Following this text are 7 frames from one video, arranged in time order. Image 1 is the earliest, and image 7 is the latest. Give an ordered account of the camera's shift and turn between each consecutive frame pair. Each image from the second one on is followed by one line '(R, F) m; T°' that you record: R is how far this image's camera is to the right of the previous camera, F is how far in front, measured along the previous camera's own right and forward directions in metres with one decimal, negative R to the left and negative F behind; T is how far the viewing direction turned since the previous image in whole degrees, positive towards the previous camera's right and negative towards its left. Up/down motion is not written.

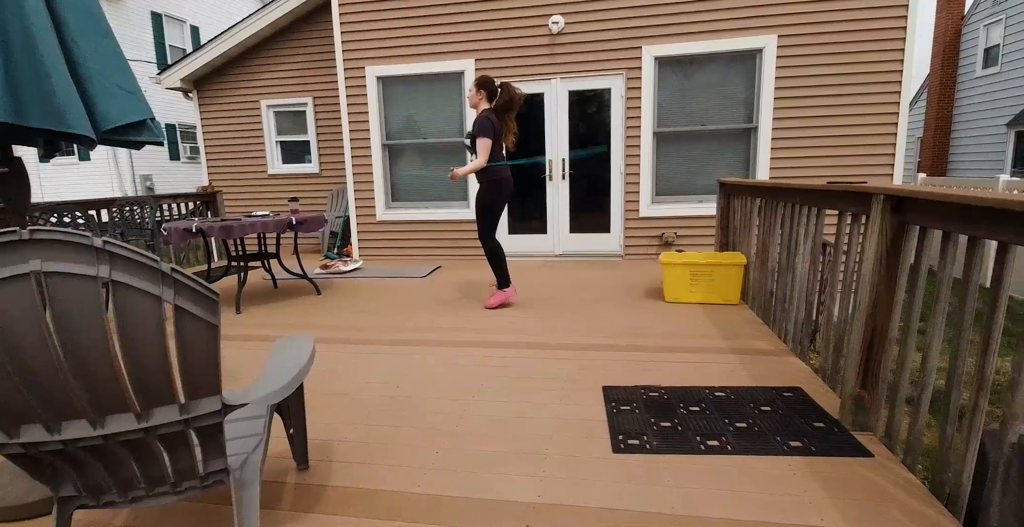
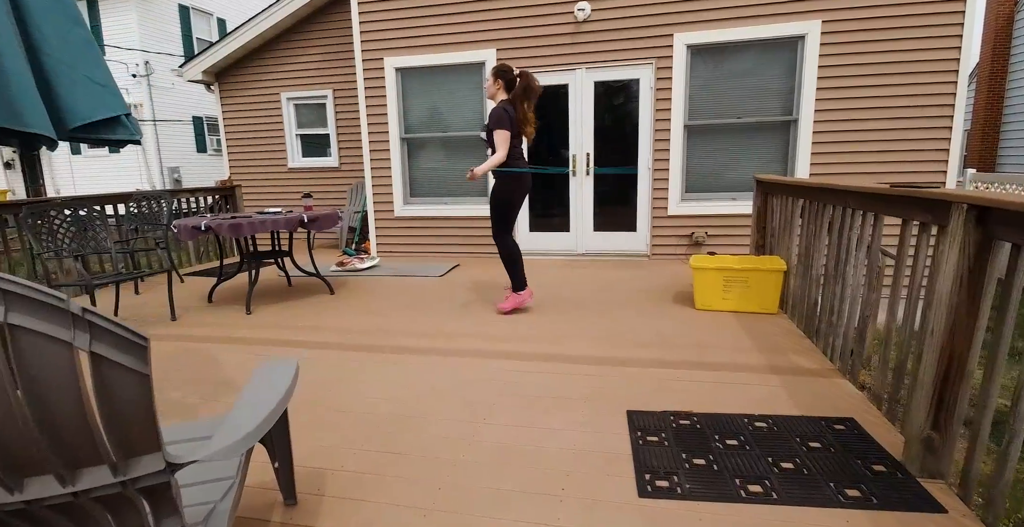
(0.0, +0.2) m; -3°
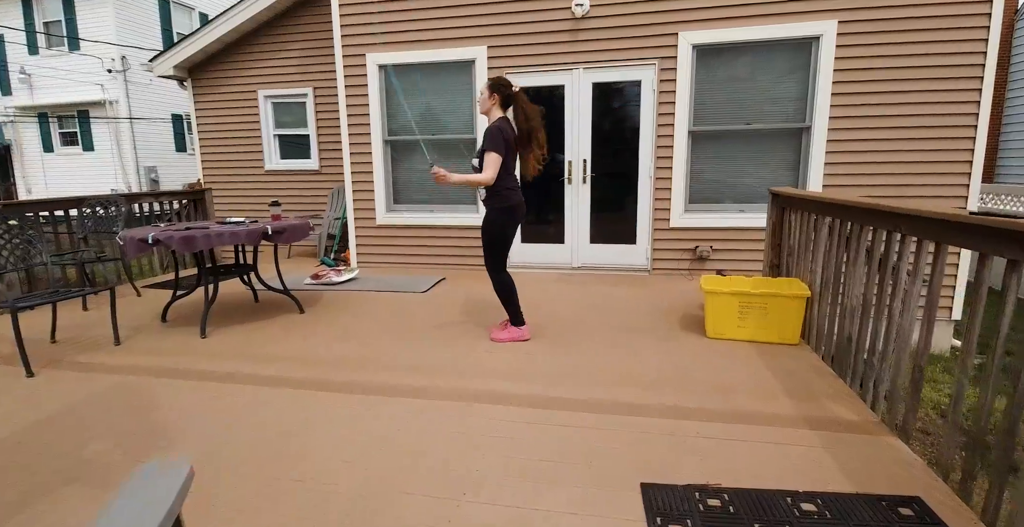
(0.0, +0.4) m; +1°
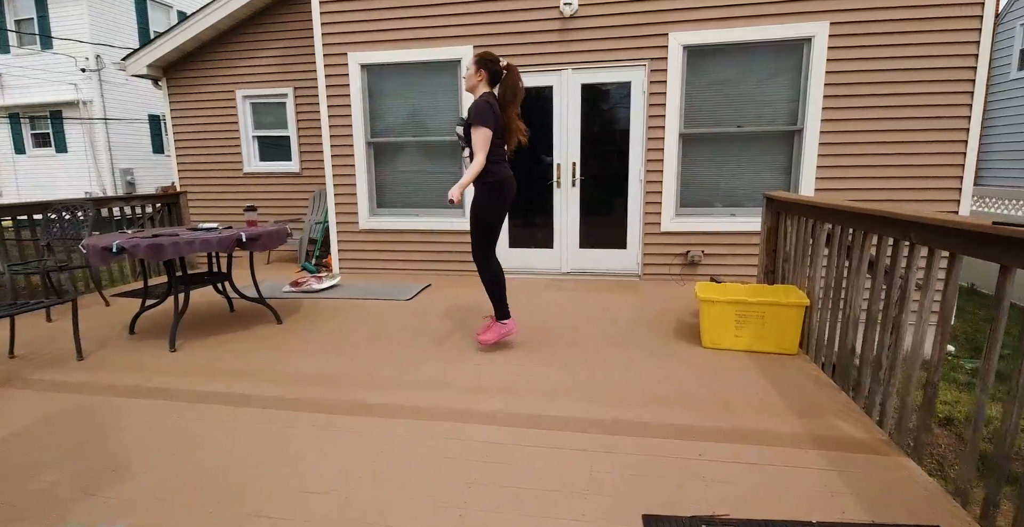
(0.0, +0.1) m; +1°
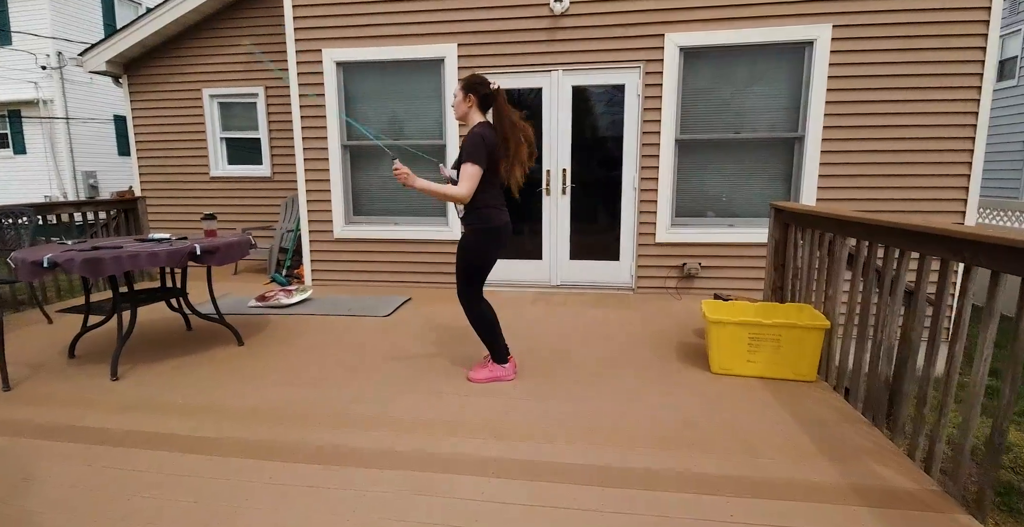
(0.0, +0.3) m; +2°
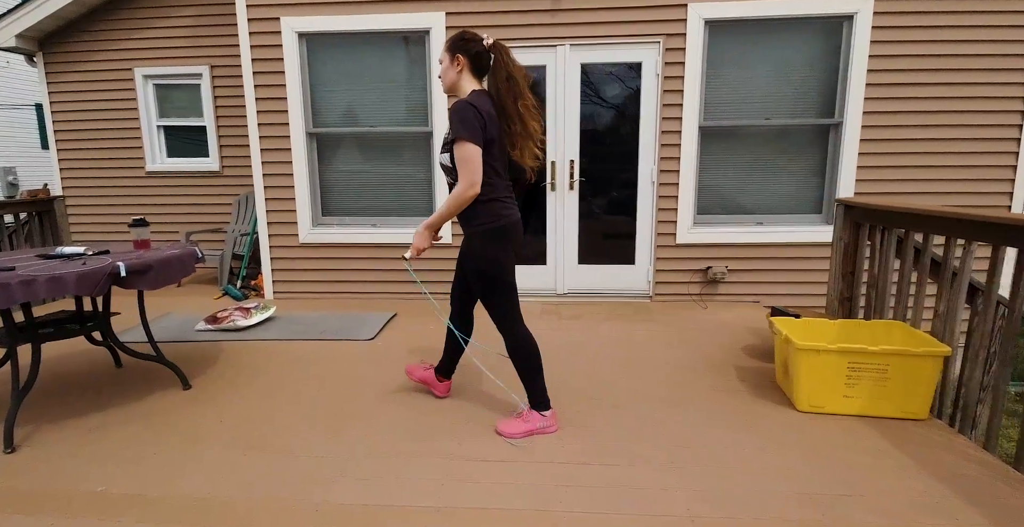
(-0.3, +0.6) m; +4°
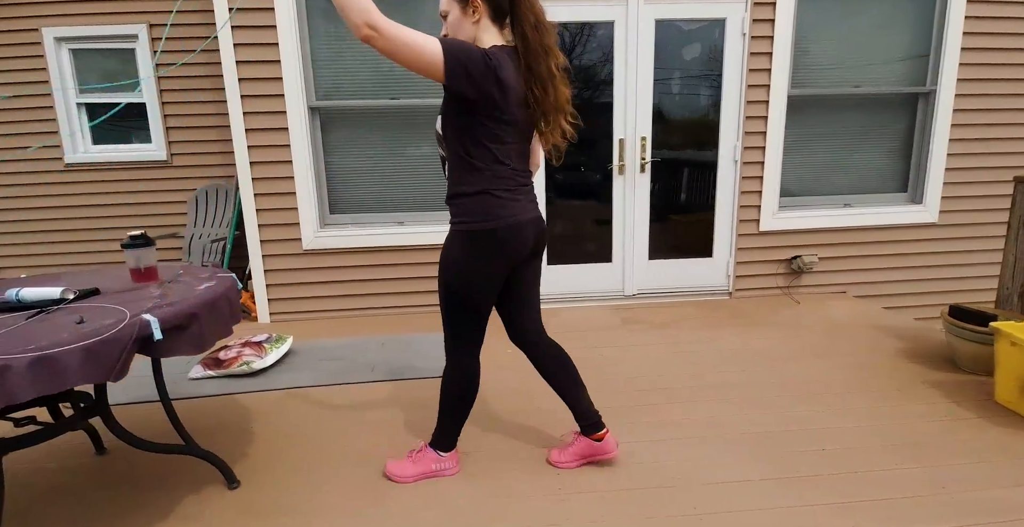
(-0.9, +0.8) m; +8°
